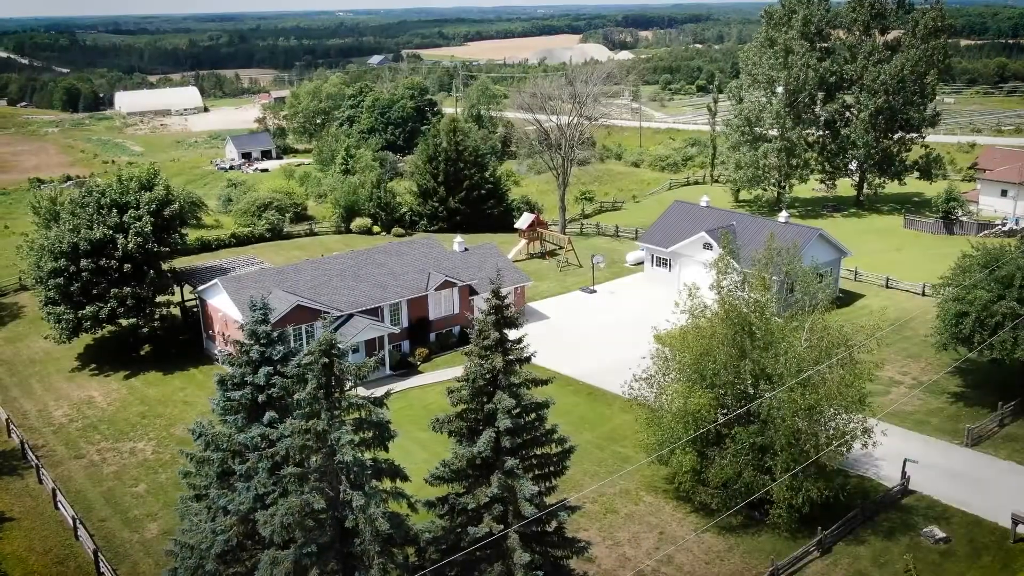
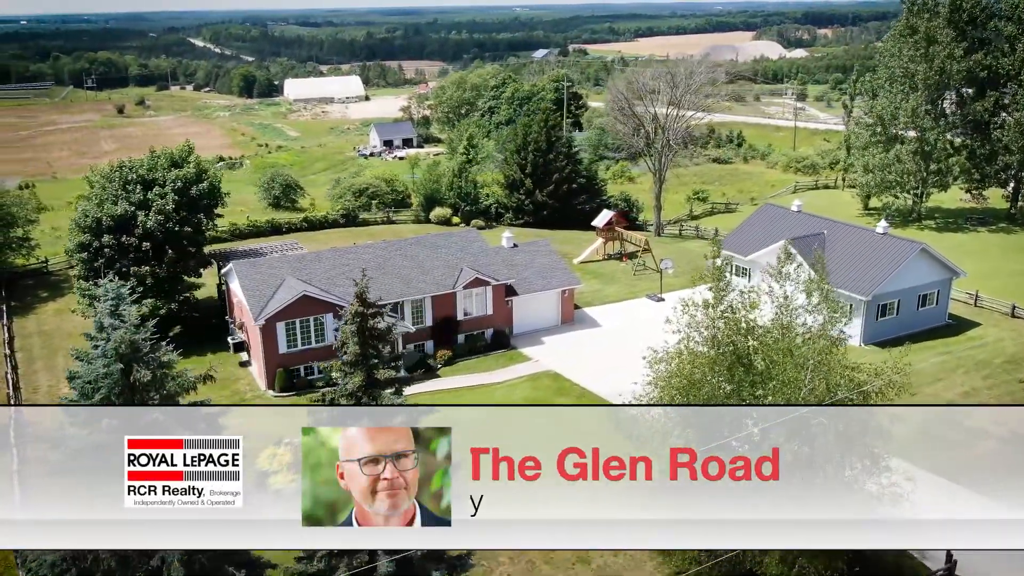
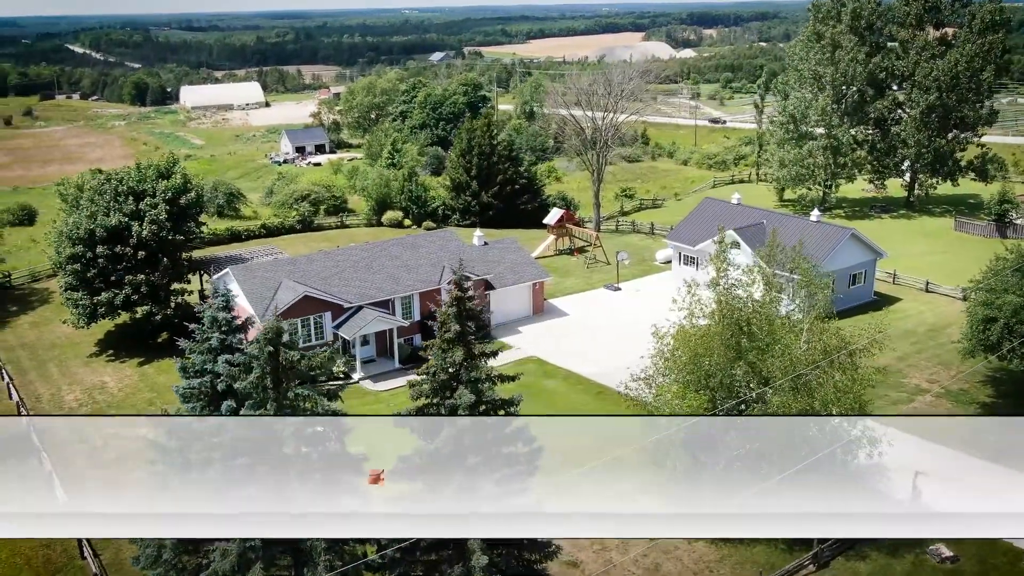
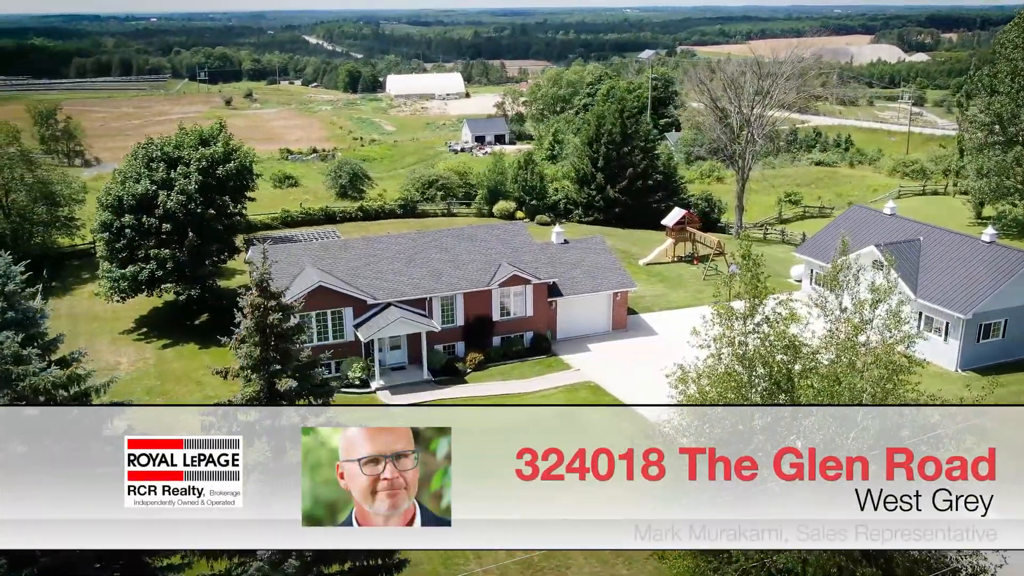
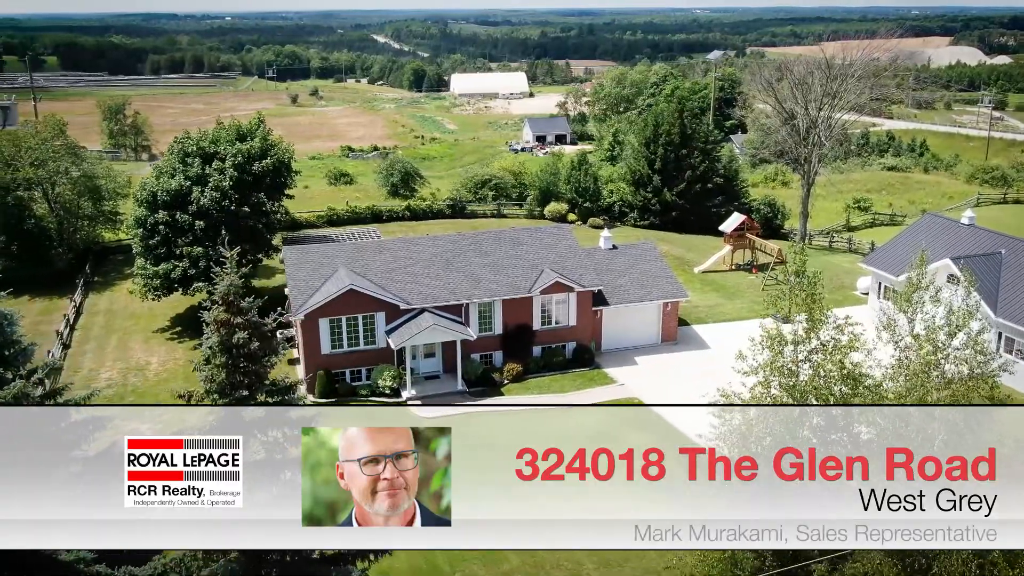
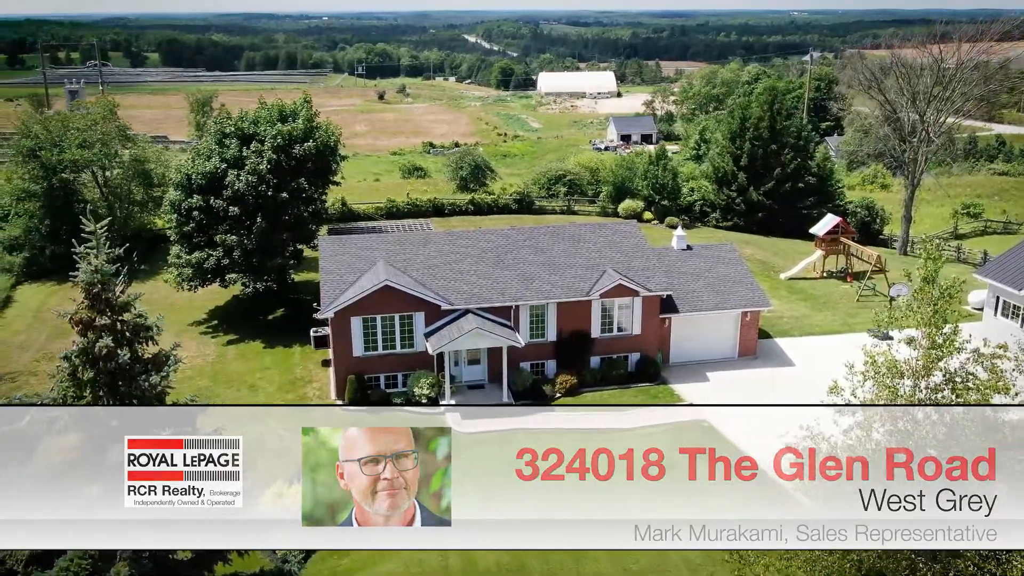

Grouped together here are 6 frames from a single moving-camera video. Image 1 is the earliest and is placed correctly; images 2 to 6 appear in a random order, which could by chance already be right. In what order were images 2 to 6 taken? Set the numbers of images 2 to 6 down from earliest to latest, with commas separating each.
3, 2, 4, 5, 6
